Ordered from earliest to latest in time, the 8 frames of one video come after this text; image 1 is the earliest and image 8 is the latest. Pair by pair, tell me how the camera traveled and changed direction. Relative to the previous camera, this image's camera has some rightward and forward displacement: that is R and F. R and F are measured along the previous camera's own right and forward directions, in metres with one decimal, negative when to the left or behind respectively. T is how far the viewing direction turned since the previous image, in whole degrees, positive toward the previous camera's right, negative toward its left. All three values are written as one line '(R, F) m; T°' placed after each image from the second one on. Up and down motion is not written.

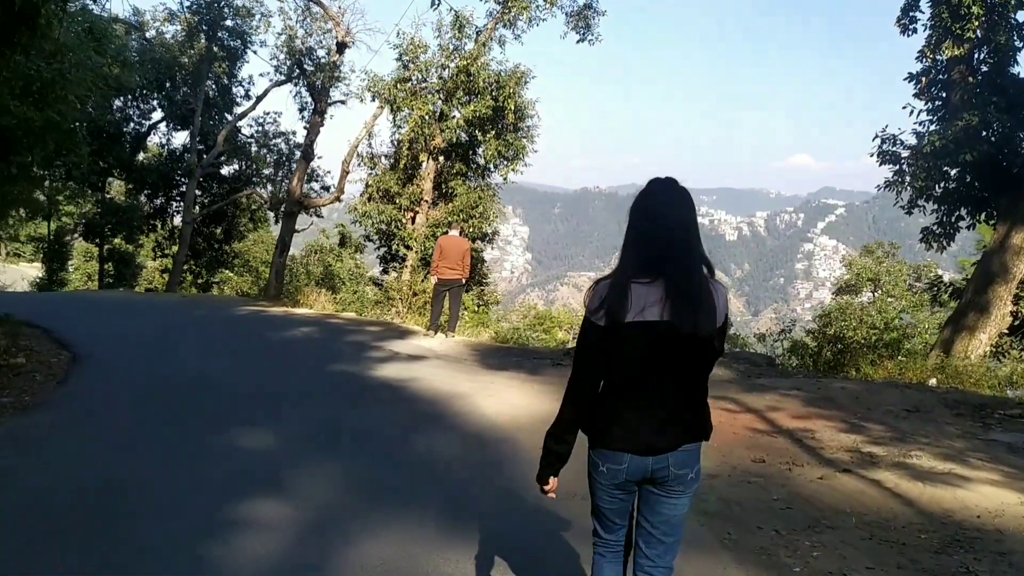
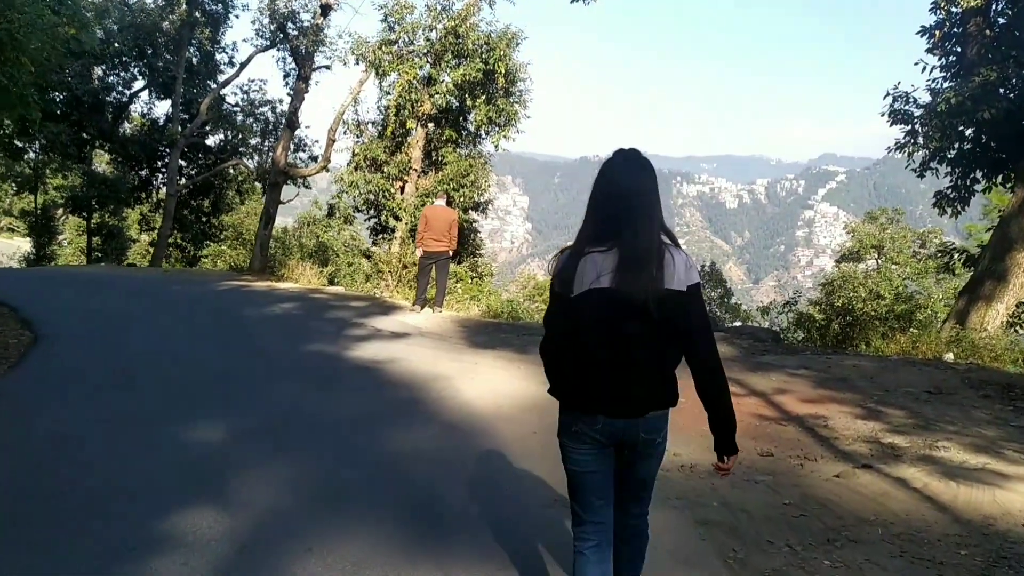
(+0.1, +0.6) m; 0°
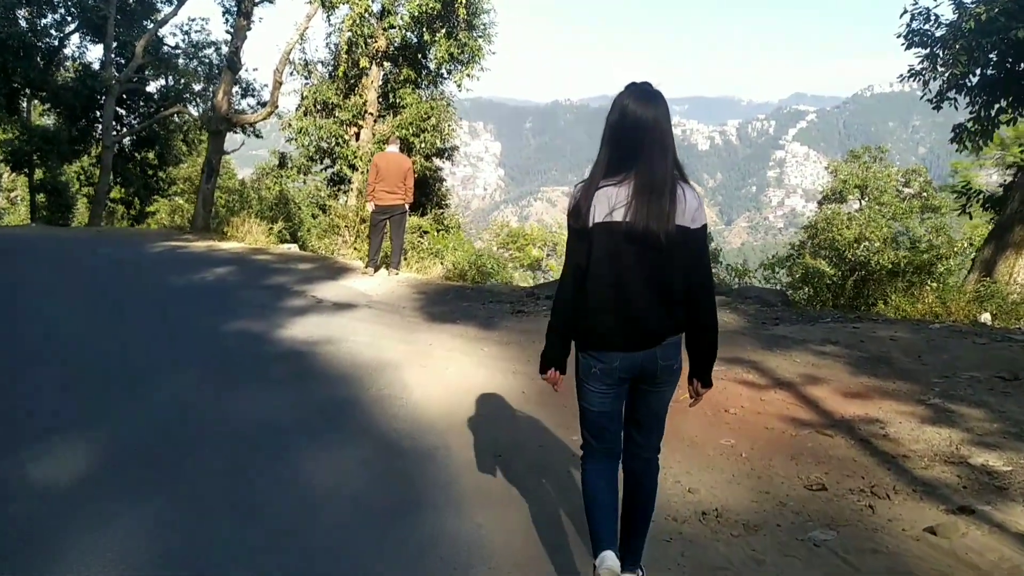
(+0.1, +1.4) m; +1°
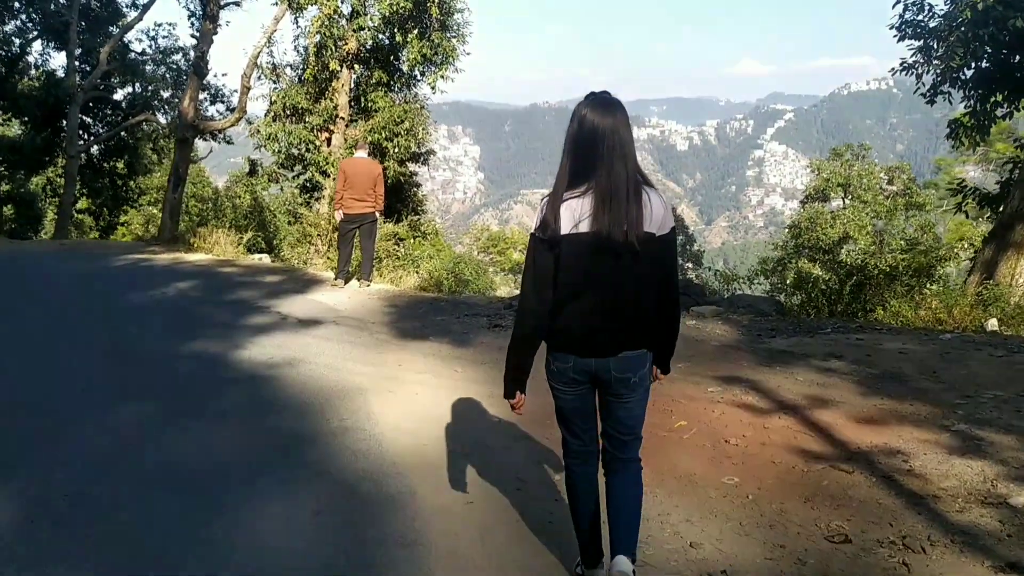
(0.0, +0.5) m; +1°
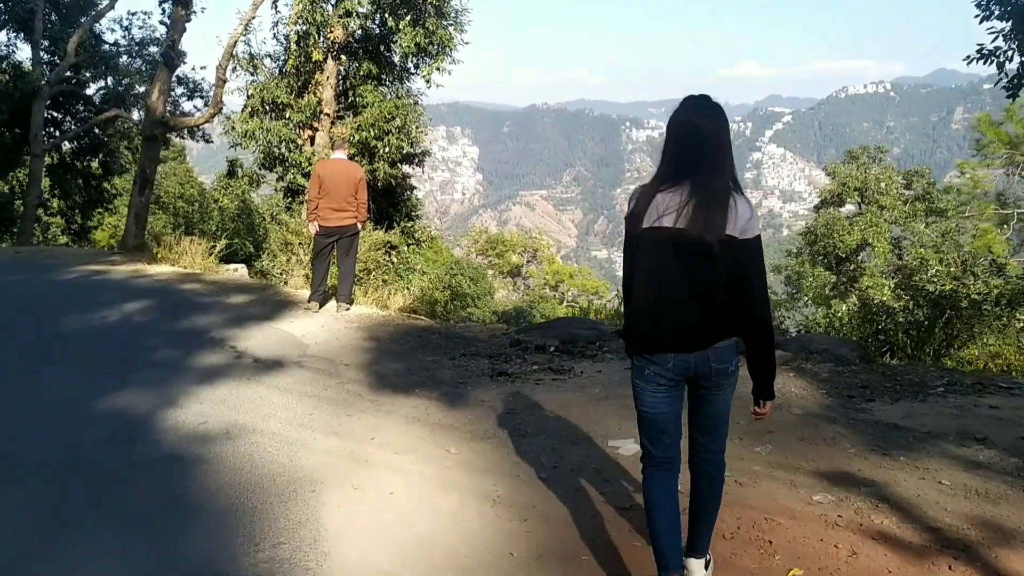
(-0.1, +1.5) m; 0°
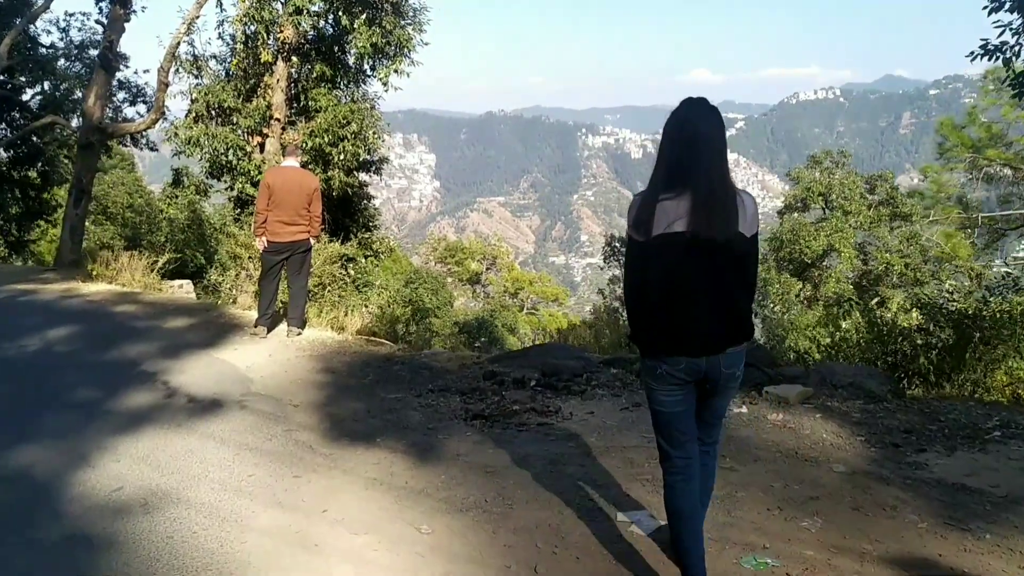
(-0.1, +0.8) m; +2°
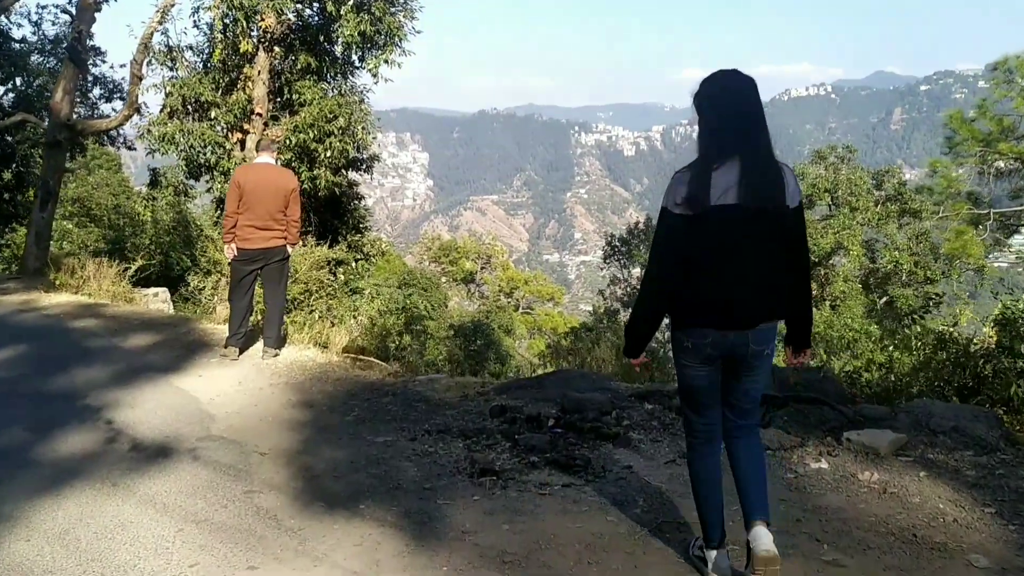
(-0.1, +0.9) m; 0°
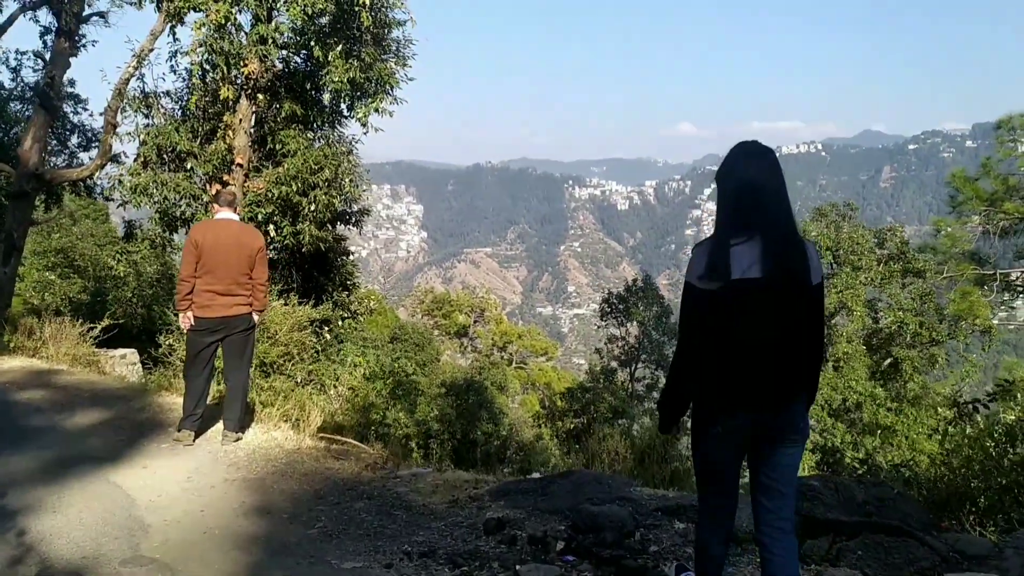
(0.0, +0.8) m; 0°
